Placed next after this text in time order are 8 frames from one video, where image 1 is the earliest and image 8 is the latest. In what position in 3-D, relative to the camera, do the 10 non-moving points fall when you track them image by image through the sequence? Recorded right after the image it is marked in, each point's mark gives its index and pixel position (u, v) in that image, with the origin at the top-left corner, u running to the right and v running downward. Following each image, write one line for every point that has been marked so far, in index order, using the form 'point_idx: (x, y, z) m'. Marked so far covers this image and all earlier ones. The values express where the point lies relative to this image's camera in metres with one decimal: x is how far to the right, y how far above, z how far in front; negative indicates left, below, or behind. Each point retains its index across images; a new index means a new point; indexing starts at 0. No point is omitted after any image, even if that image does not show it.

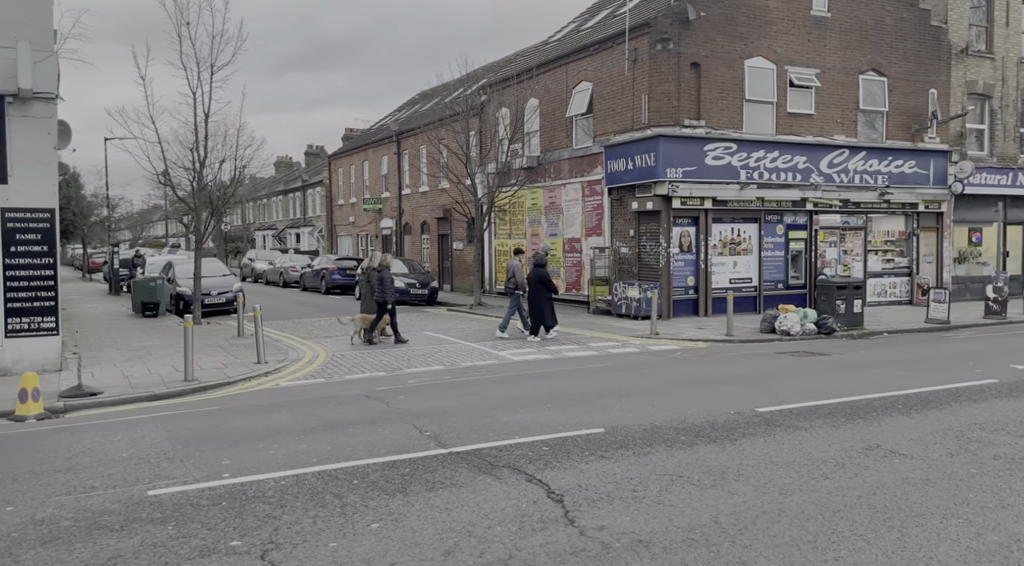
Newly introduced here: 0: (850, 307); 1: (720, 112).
0: (+6.9, -0.5, +16.7) m
1: (+4.9, +4.1, +19.5) m
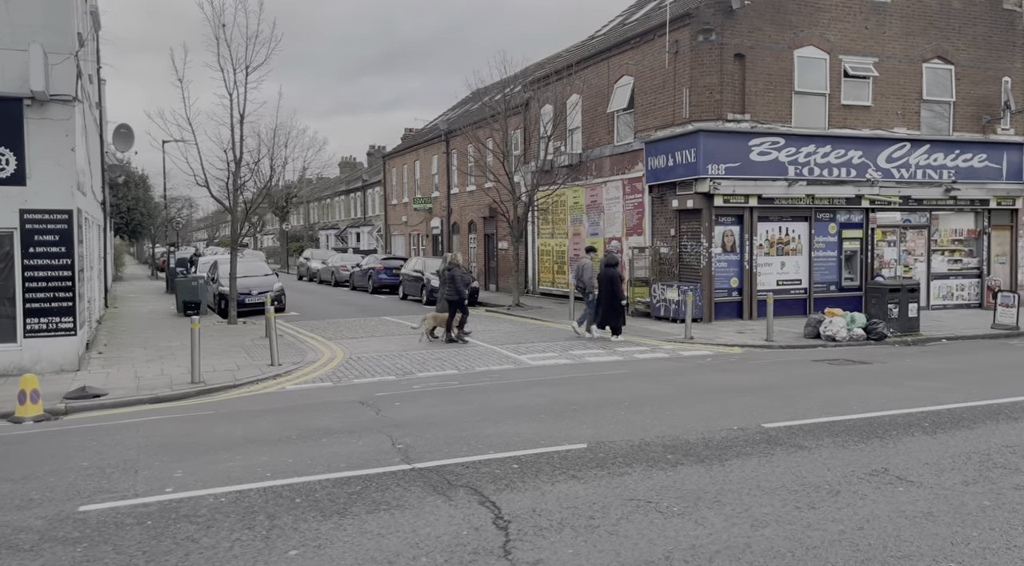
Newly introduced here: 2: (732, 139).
0: (+7.4, -0.5, +15.7) m
1: (+5.7, +4.0, +18.6) m
2: (+4.8, +3.2, +18.1) m
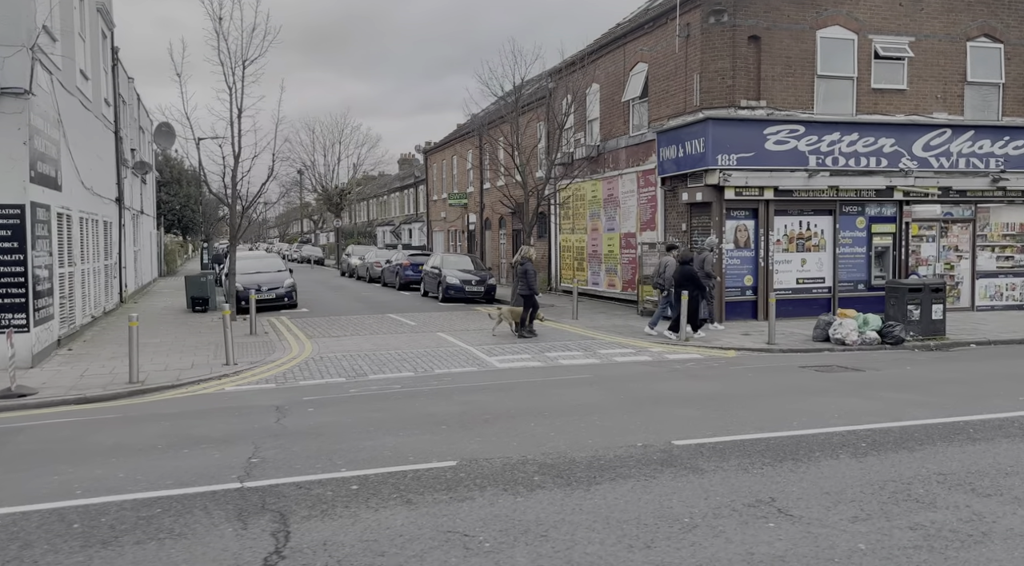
0: (+7.2, -0.5, +14.4) m
1: (+5.8, +4.1, +17.4) m
2: (+4.8, +3.2, +17.0) m
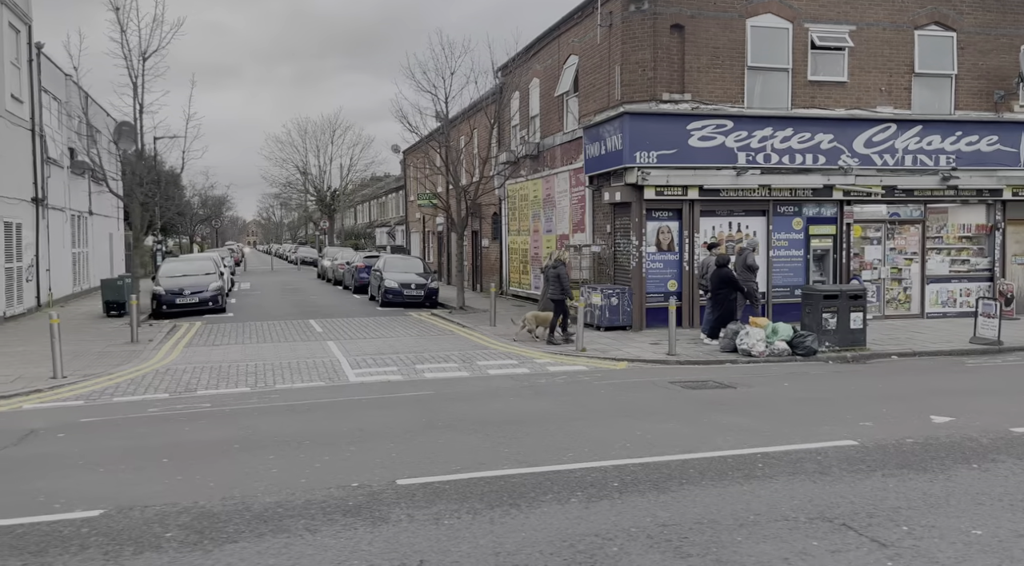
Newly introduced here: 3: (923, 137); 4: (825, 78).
0: (+5.3, -0.6, +13.3) m
1: (+4.0, +4.0, +16.3) m
2: (+3.0, +3.1, +16.0) m
3: (+8.7, +3.1, +17.5) m
4: (+6.5, +4.2, +17.0) m
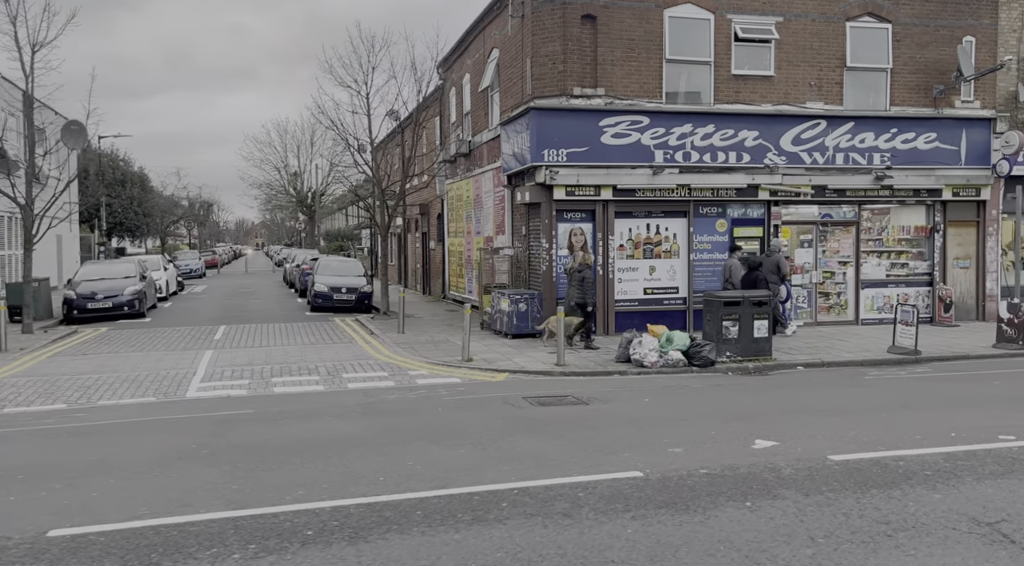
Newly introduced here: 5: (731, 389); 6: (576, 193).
0: (+3.5, -0.7, +12.4) m
1: (+2.2, +3.9, +15.5) m
2: (+1.2, +3.0, +15.1) m
3: (+6.9, +3.0, +16.6) m
4: (+4.7, +4.1, +16.2) m
5: (+2.7, -1.3, +10.3) m
6: (+1.2, +1.7, +15.2) m
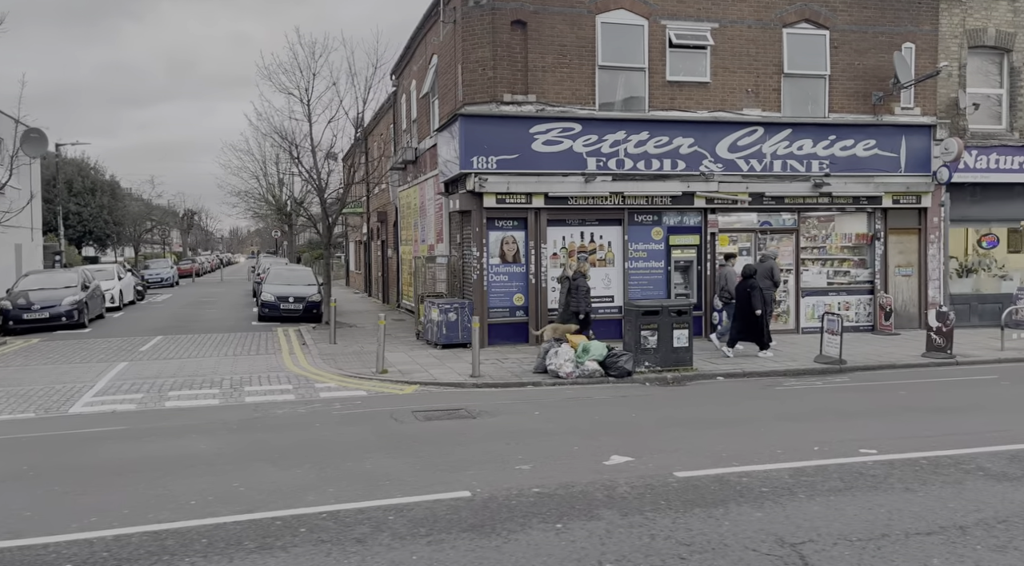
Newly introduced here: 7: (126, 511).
0: (+2.3, -0.8, +12.2) m
1: (+0.9, +3.7, +15.3) m
2: (-0.1, +2.9, +14.9) m
3: (+5.6, +2.8, +16.4) m
4: (+3.4, +4.0, +16.0) m
5: (+1.5, -1.4, +10.1) m
6: (-0.1, +1.5, +15.0) m
7: (-2.3, -1.4, +5.2) m
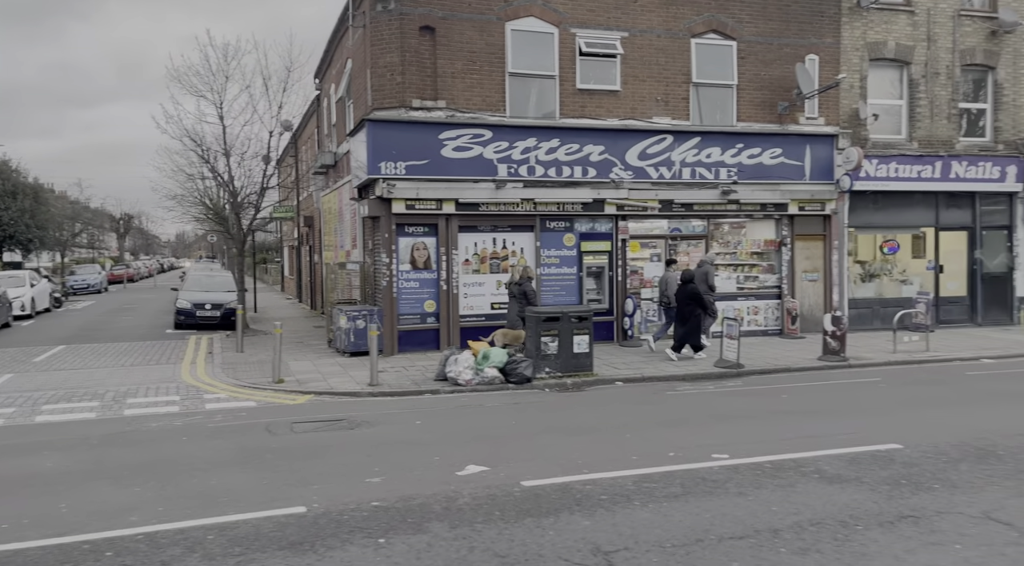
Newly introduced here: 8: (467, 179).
0: (+0.8, -0.9, +12.3) m
1: (-0.8, +3.6, +15.3) m
2: (-1.7, +2.7, +14.9) m
3: (+3.8, +2.7, +16.7) m
4: (+1.6, +3.9, +16.2) m
5: (+0.2, -1.5, +10.1) m
6: (-1.7, +1.4, +15.0) m
7: (-3.4, -1.5, +5.0) m
8: (-0.8, +1.9, +15.2) m
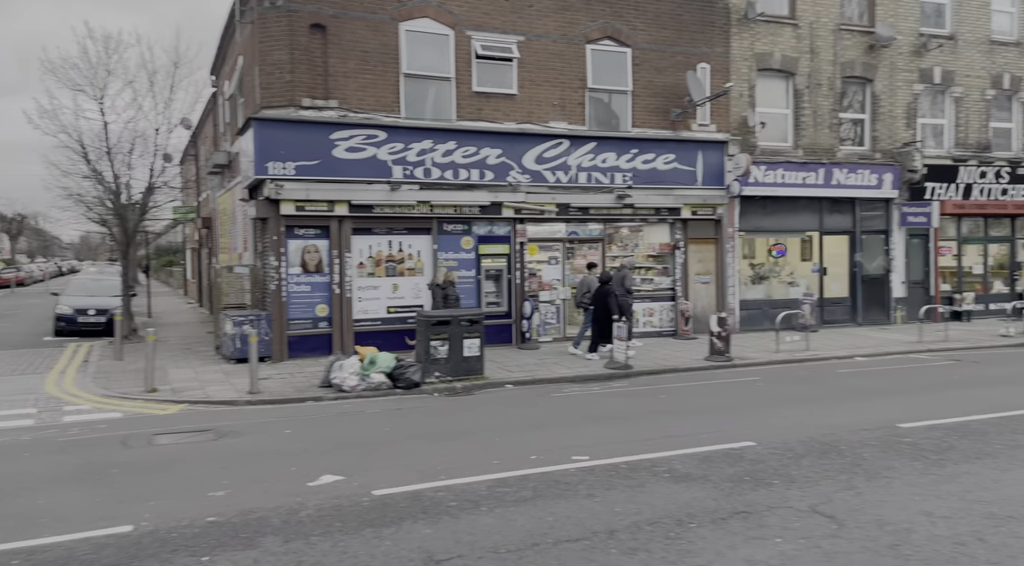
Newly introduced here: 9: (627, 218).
0: (-0.9, -1.0, +12.2) m
1: (-2.7, +3.5, +15.1) m
2: (-3.6, +2.7, +14.6) m
3: (+1.7, +2.7, +16.9) m
4: (-0.4, +3.8, +16.2) m
5: (-1.3, -1.6, +10.0) m
6: (-3.6, +1.3, +14.6) m
7: (-4.3, -1.5, +4.5) m
8: (-2.8, +1.9, +15.0) m
9: (+2.4, +1.4, +17.4) m
